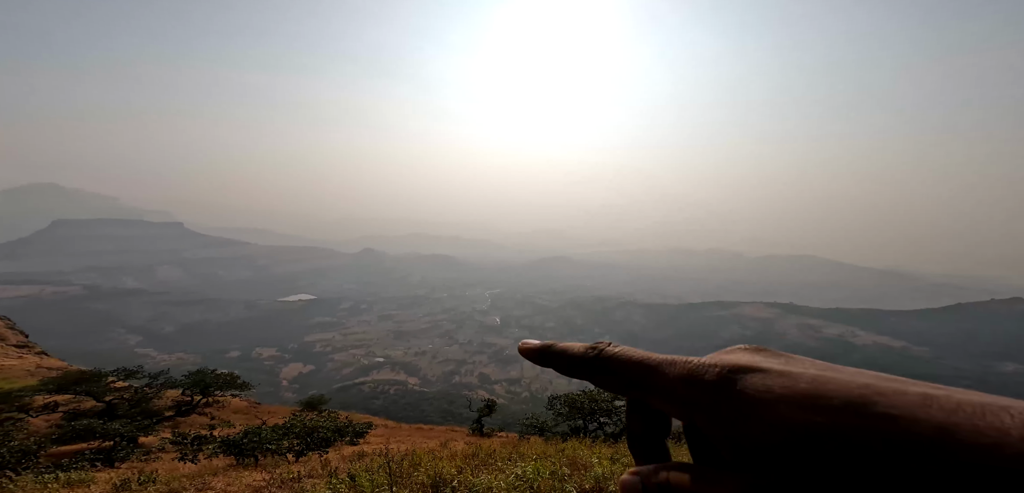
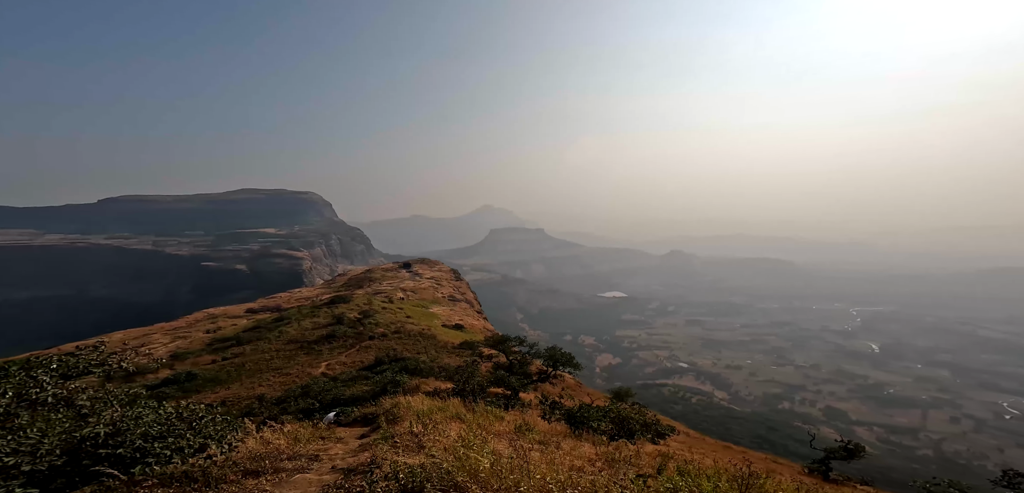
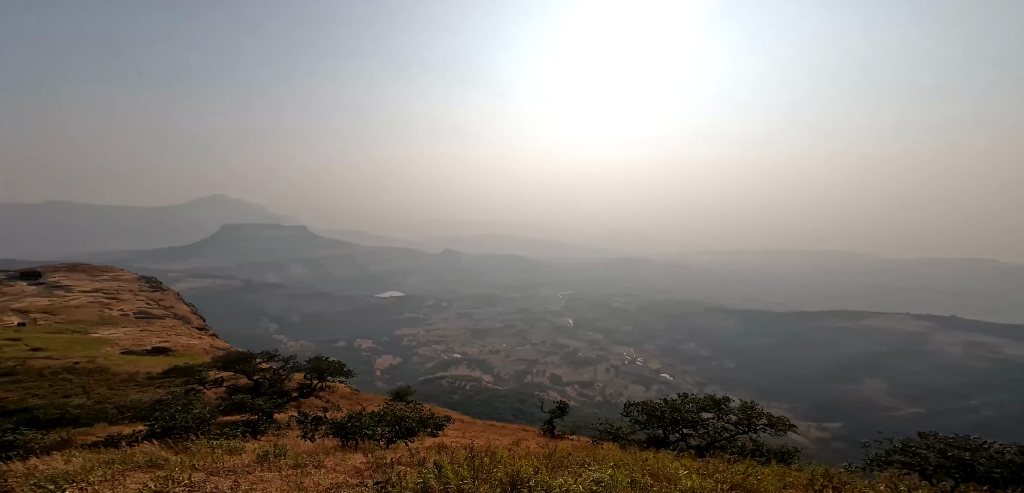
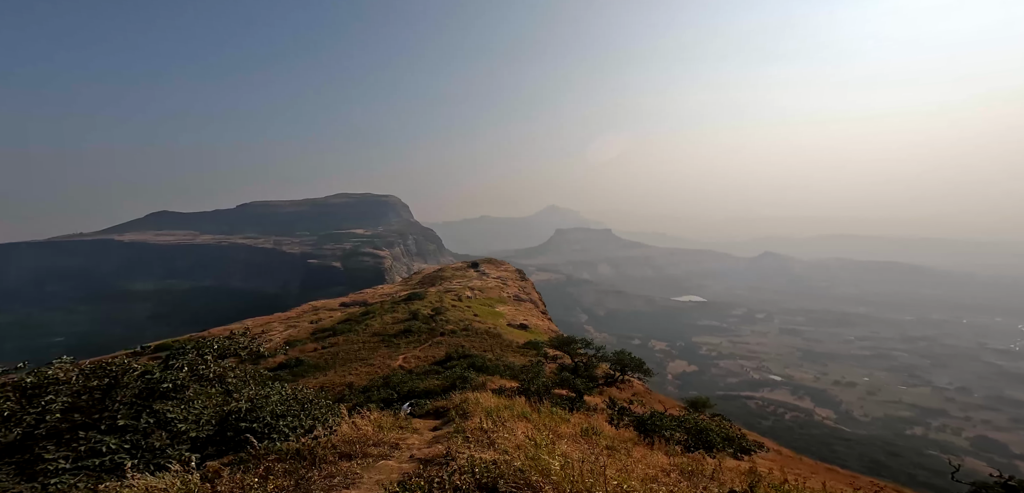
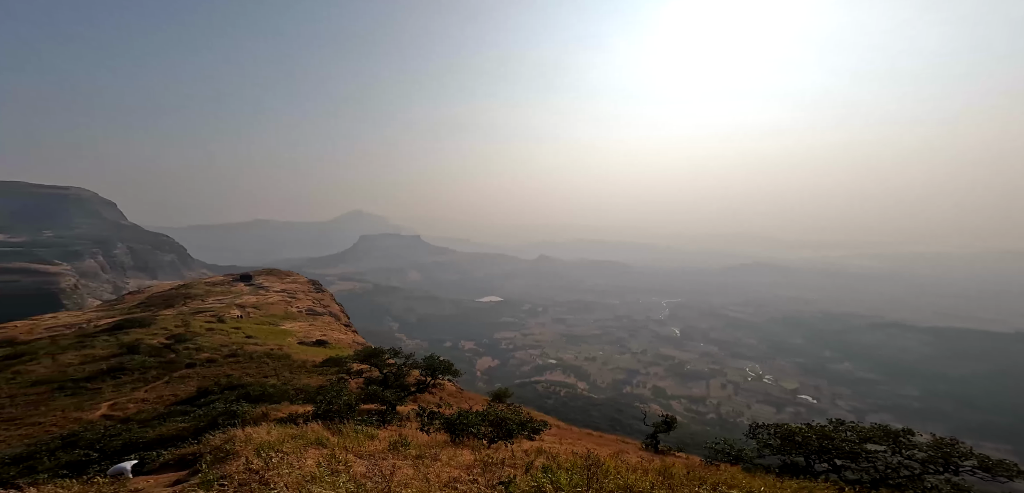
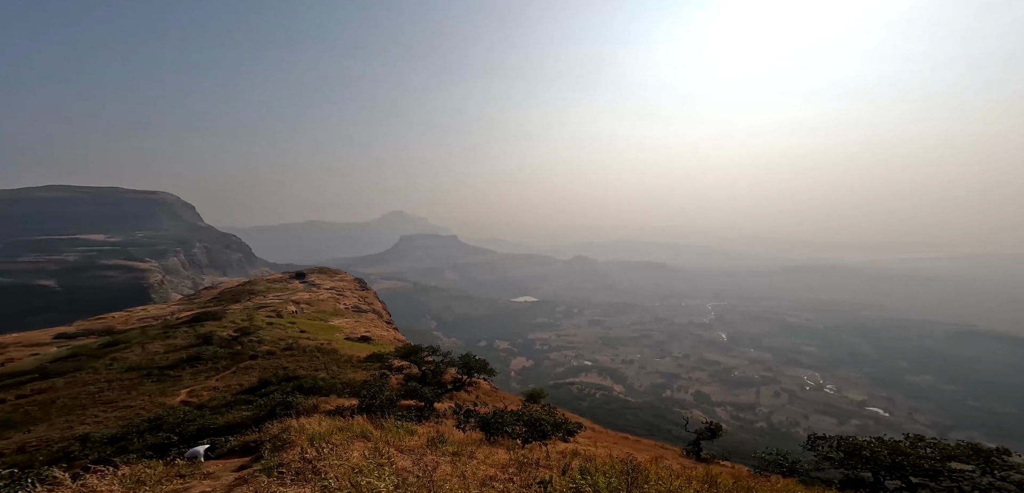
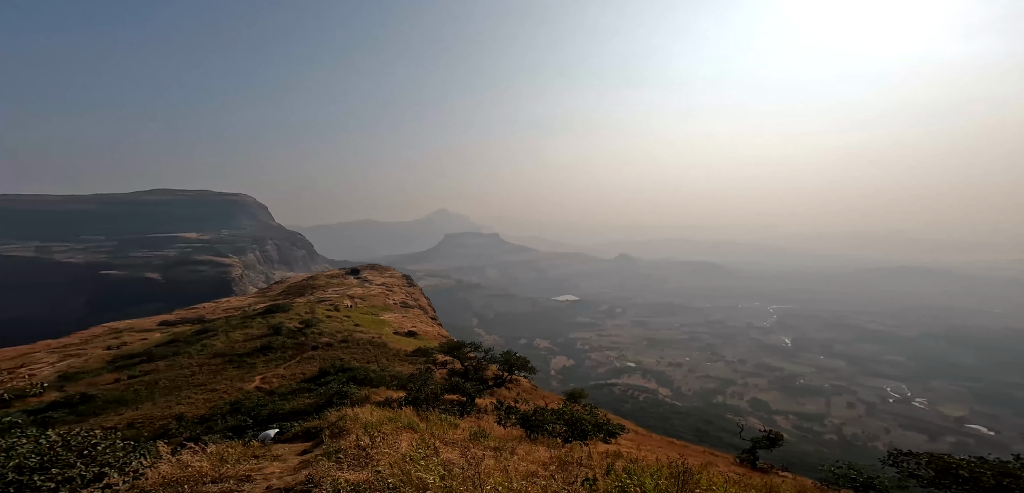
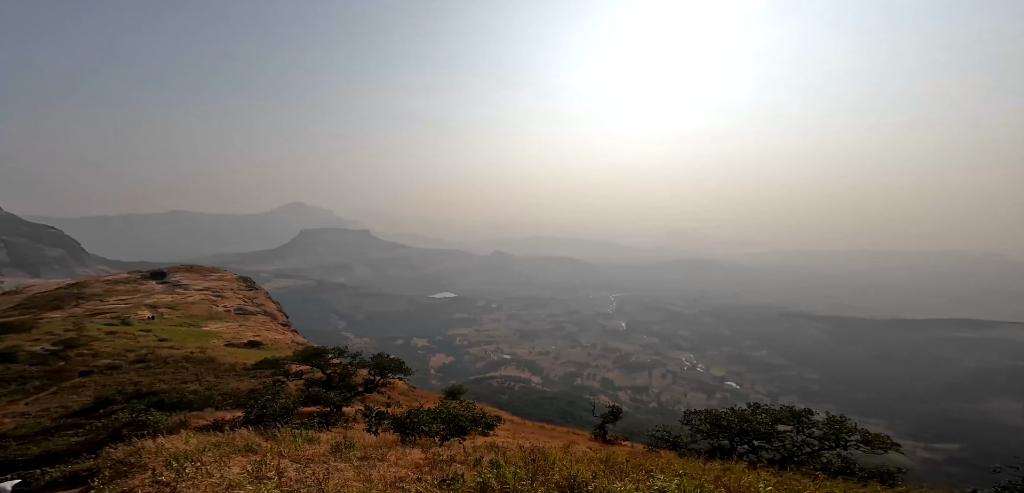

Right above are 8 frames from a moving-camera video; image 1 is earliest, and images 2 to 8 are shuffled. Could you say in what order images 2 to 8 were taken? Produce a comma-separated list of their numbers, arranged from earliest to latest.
3, 8, 5, 6, 7, 2, 4
